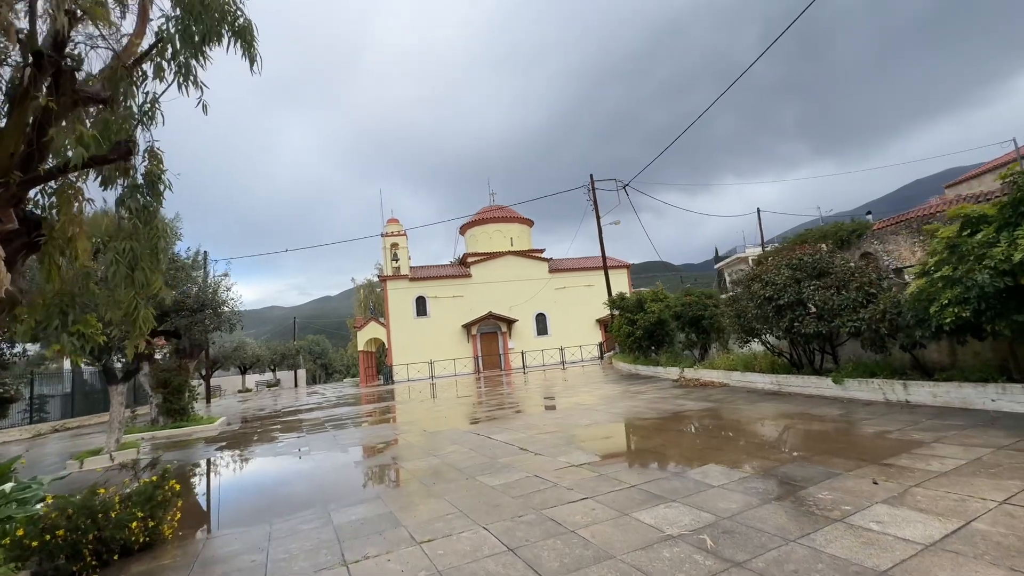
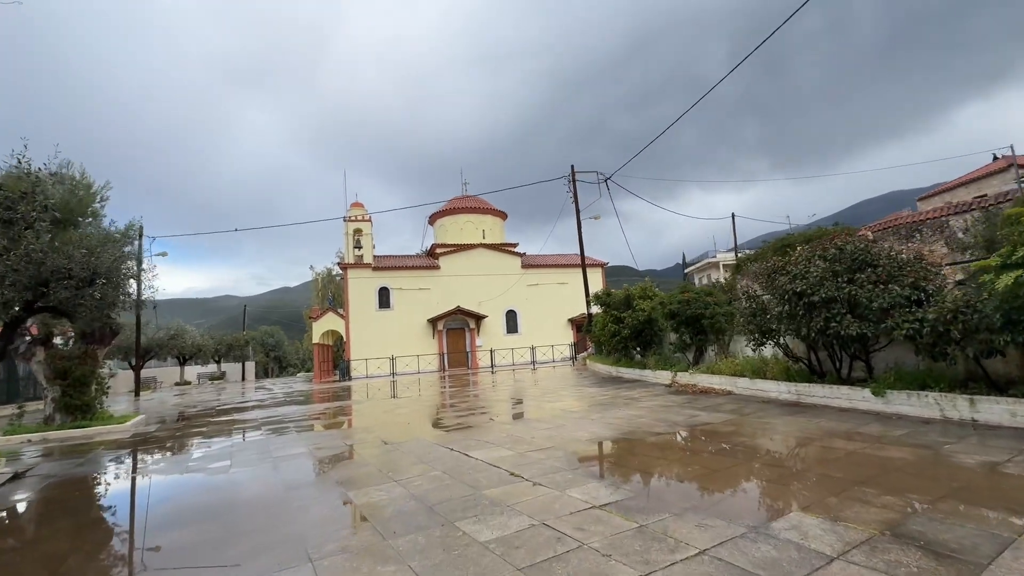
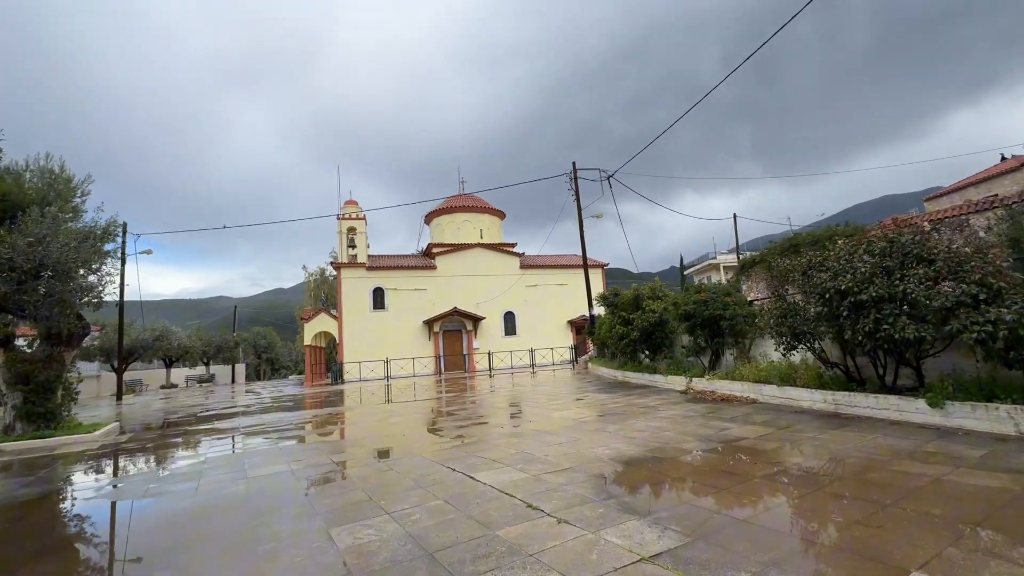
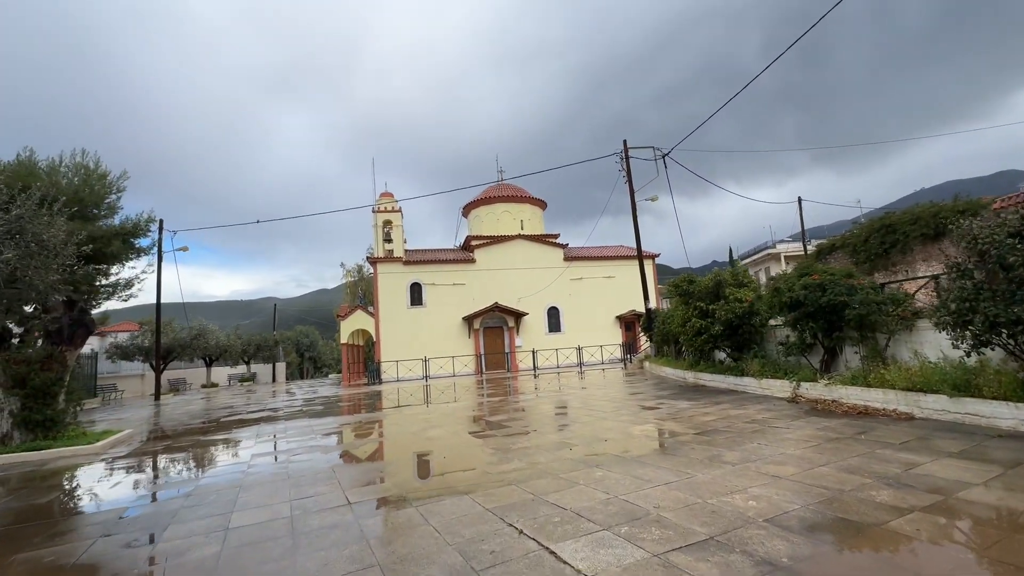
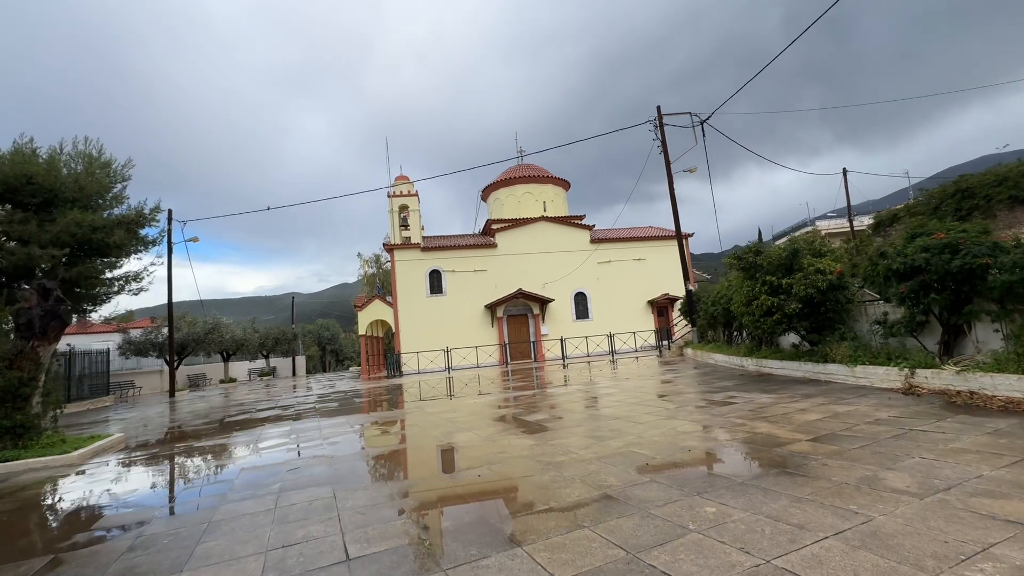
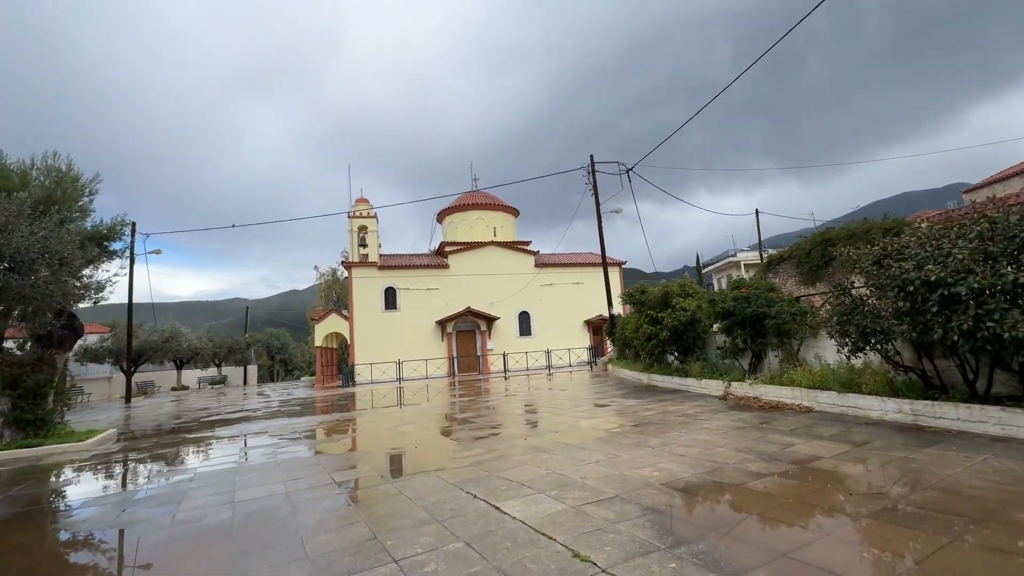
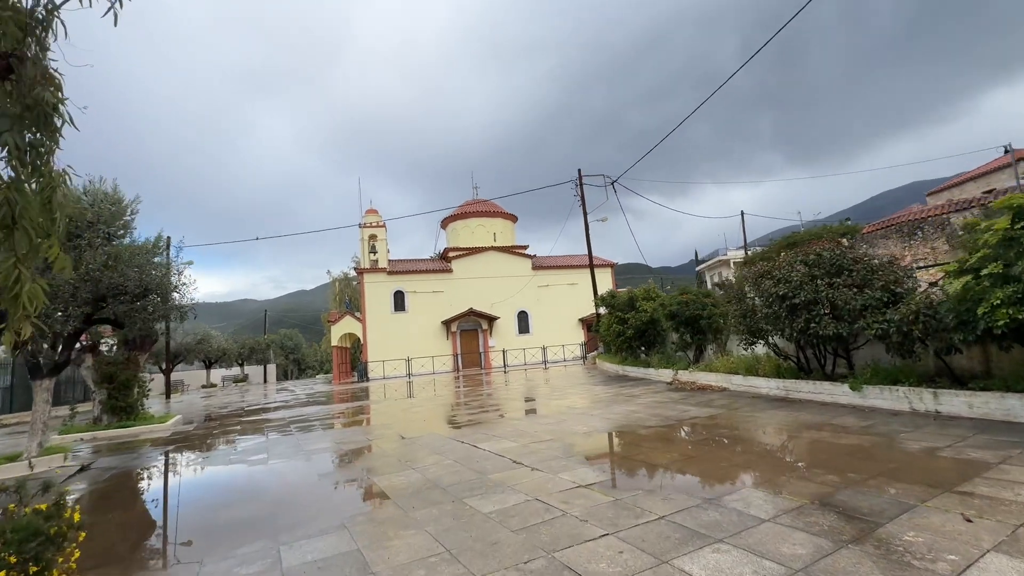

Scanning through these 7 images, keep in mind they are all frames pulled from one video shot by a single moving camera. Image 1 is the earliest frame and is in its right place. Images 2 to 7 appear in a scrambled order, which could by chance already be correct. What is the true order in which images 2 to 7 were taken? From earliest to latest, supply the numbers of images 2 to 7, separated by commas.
7, 2, 3, 6, 4, 5
